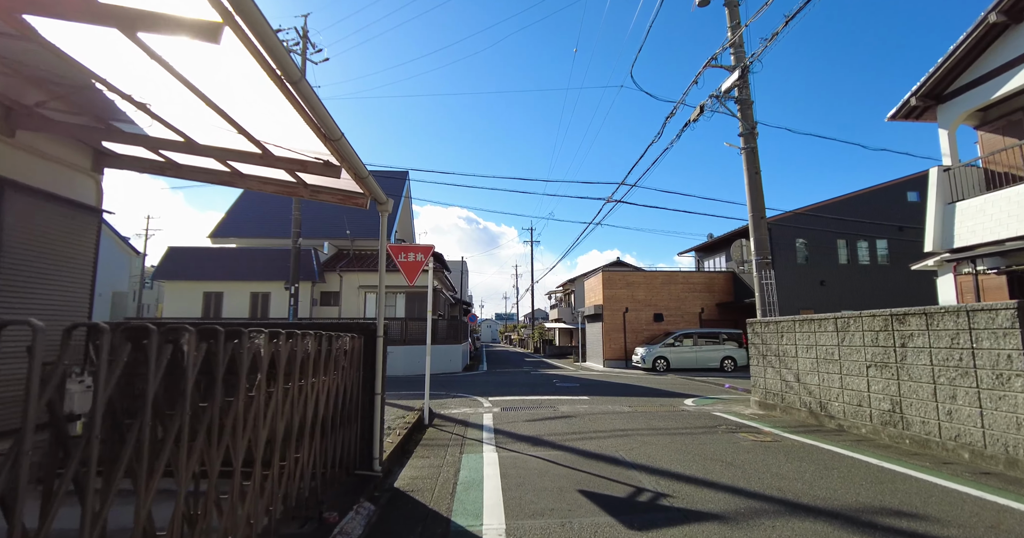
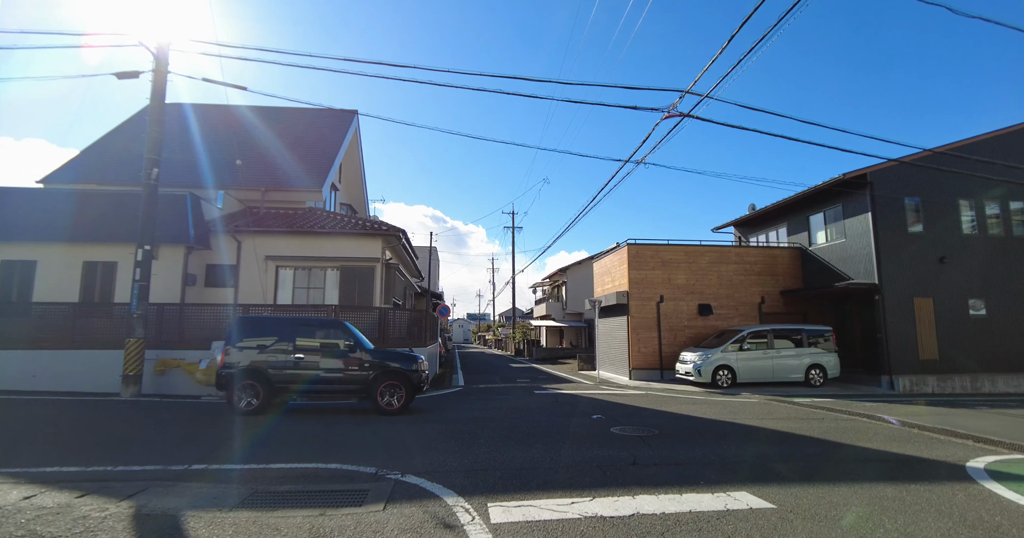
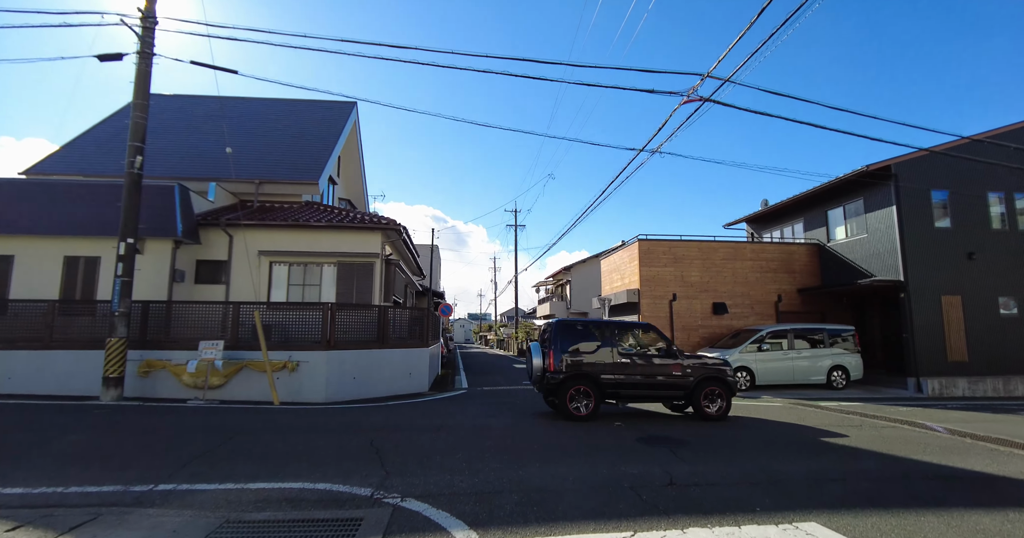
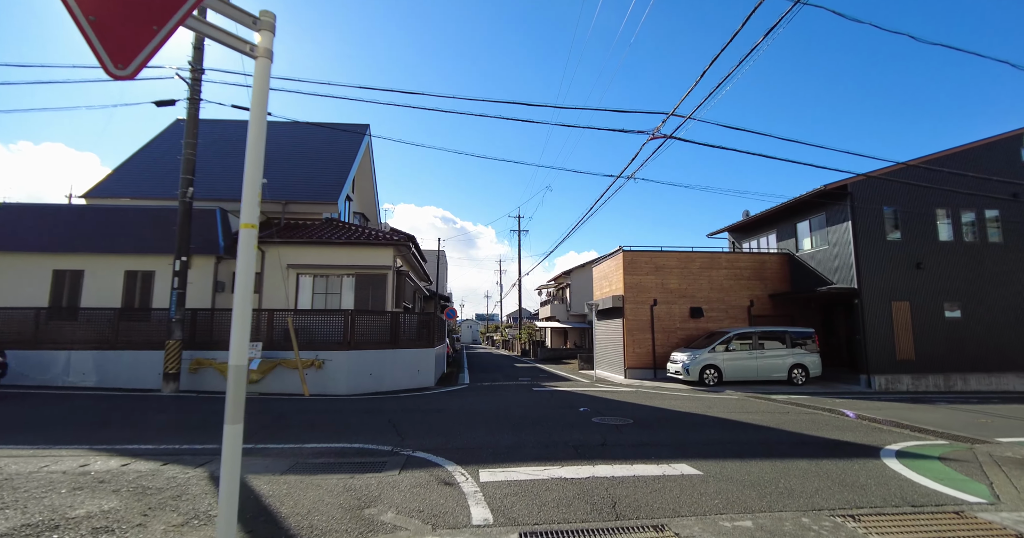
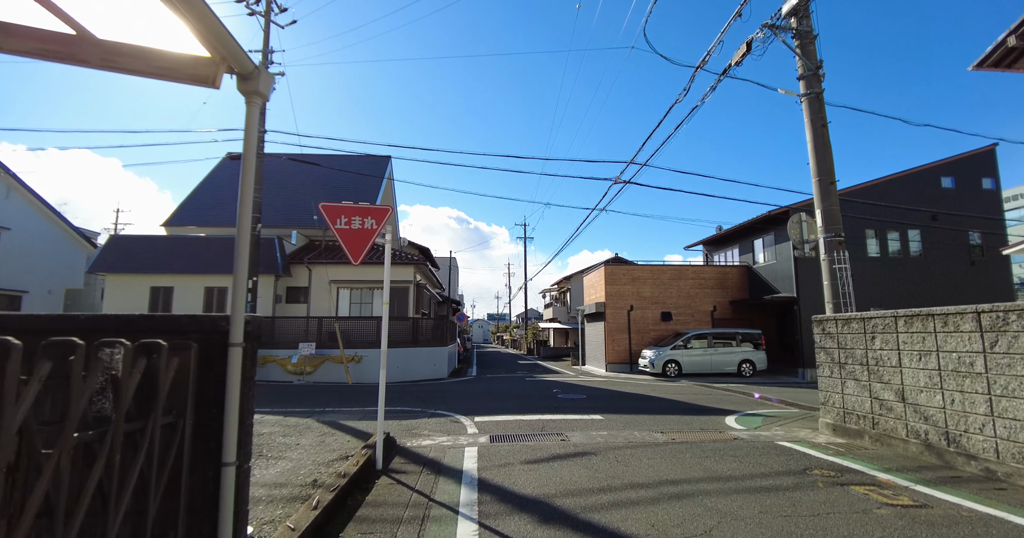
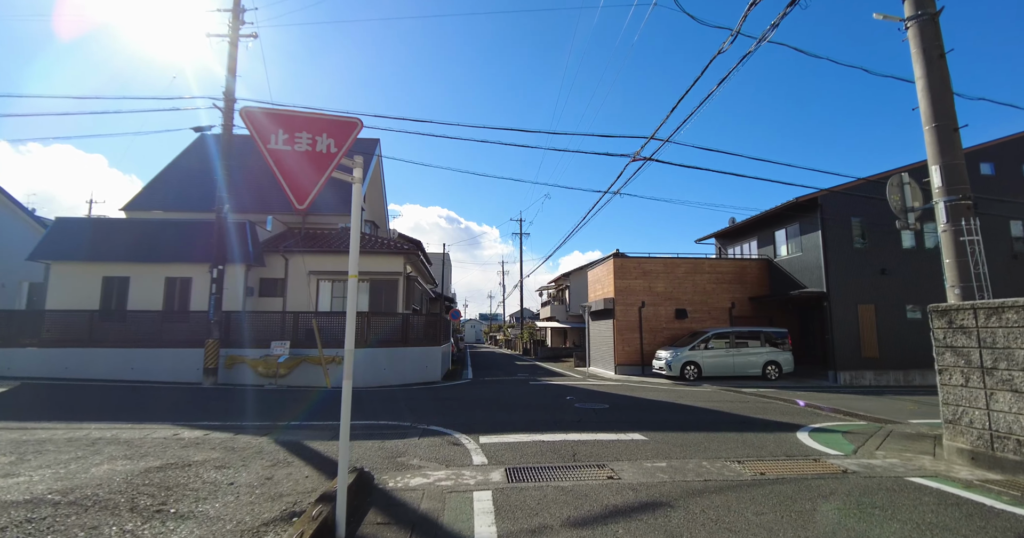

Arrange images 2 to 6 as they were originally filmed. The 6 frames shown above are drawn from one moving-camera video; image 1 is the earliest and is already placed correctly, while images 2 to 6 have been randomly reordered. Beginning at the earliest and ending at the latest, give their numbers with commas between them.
5, 6, 4, 2, 3
